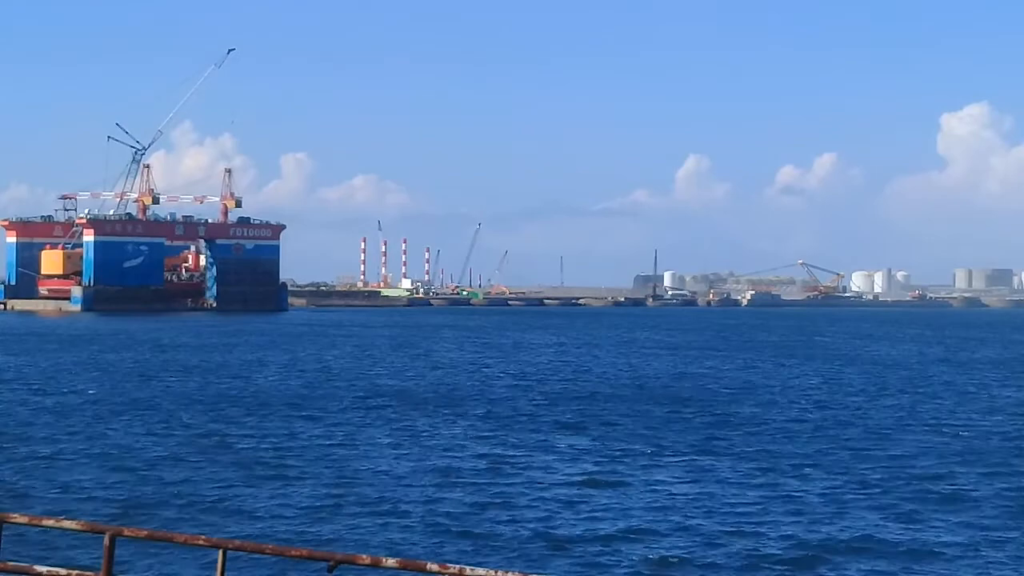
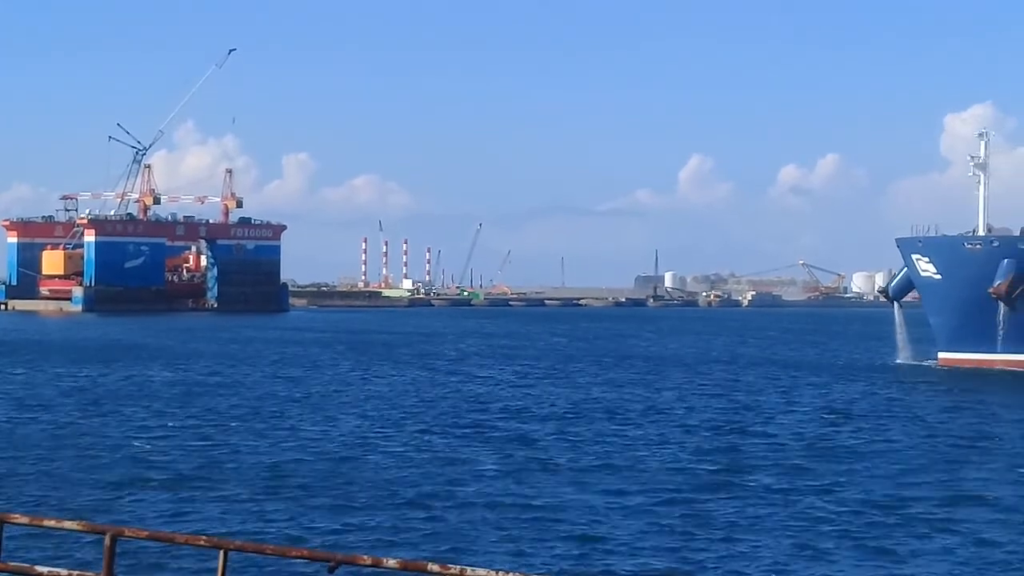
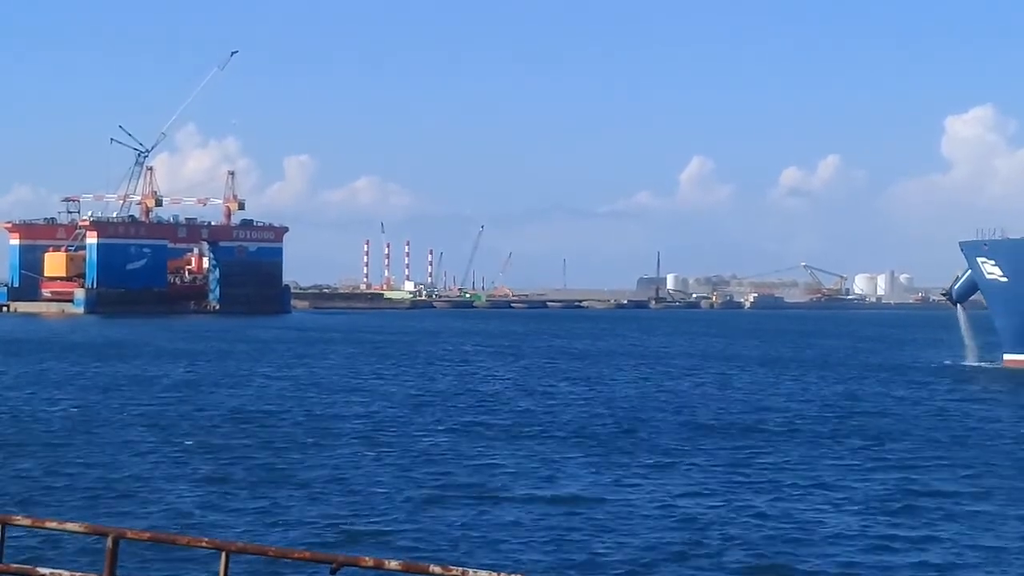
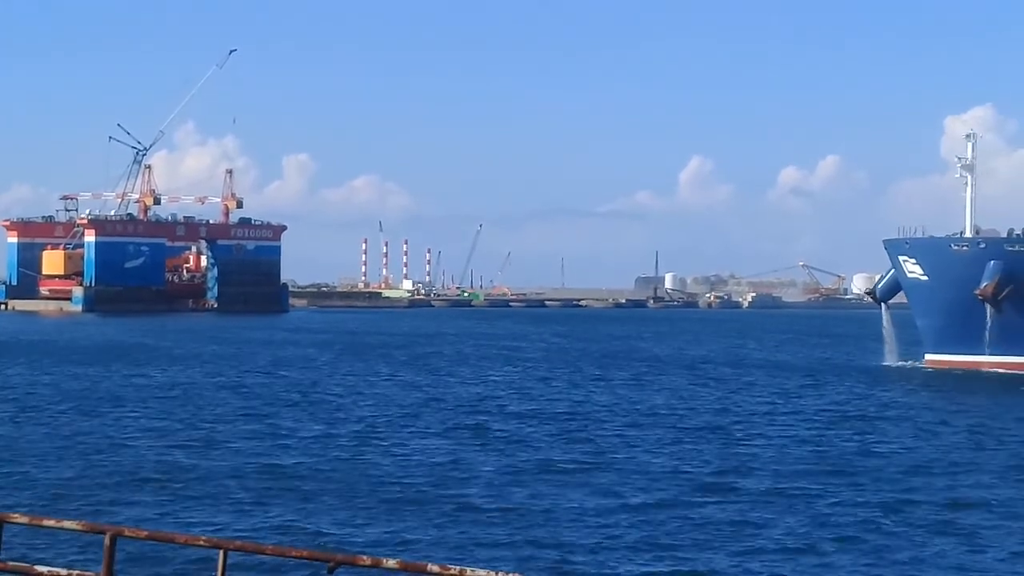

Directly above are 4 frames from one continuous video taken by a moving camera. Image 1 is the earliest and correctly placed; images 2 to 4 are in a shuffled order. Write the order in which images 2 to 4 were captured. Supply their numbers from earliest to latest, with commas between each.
3, 2, 4
